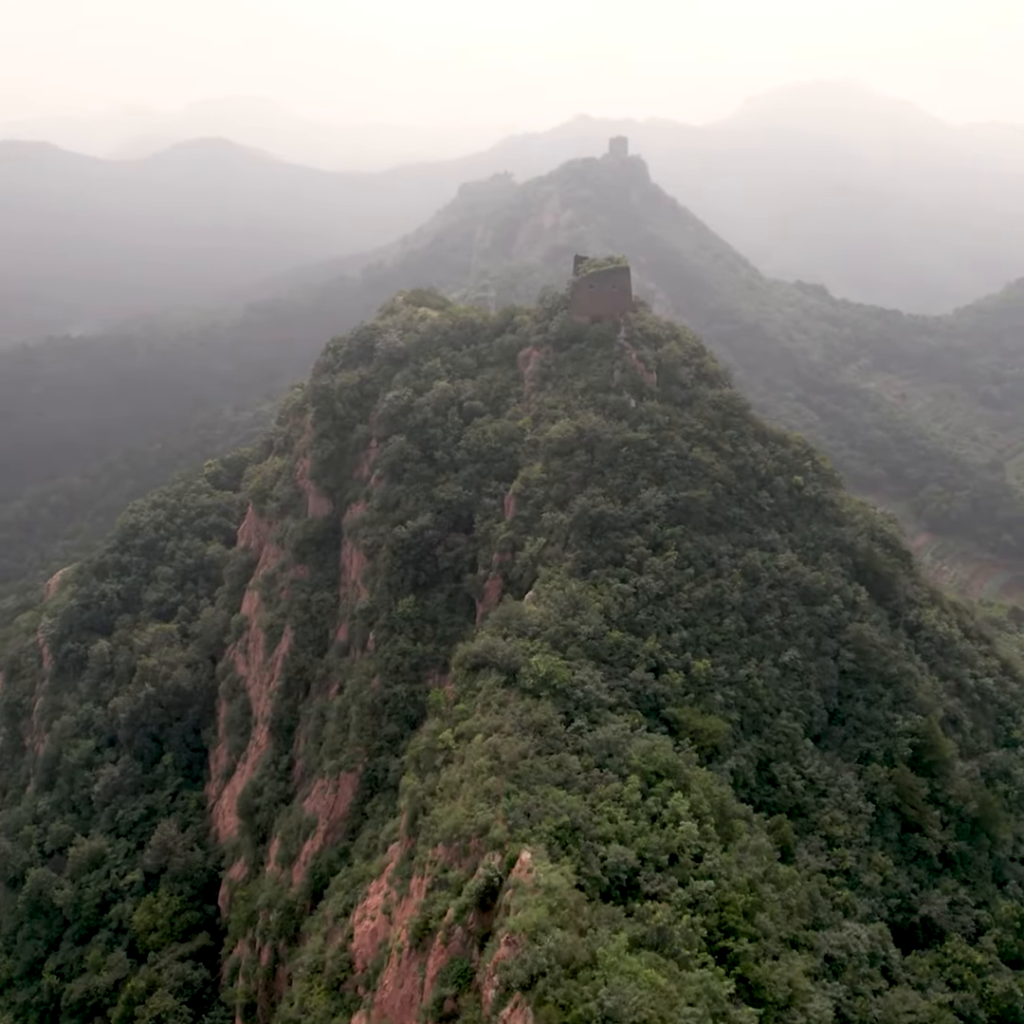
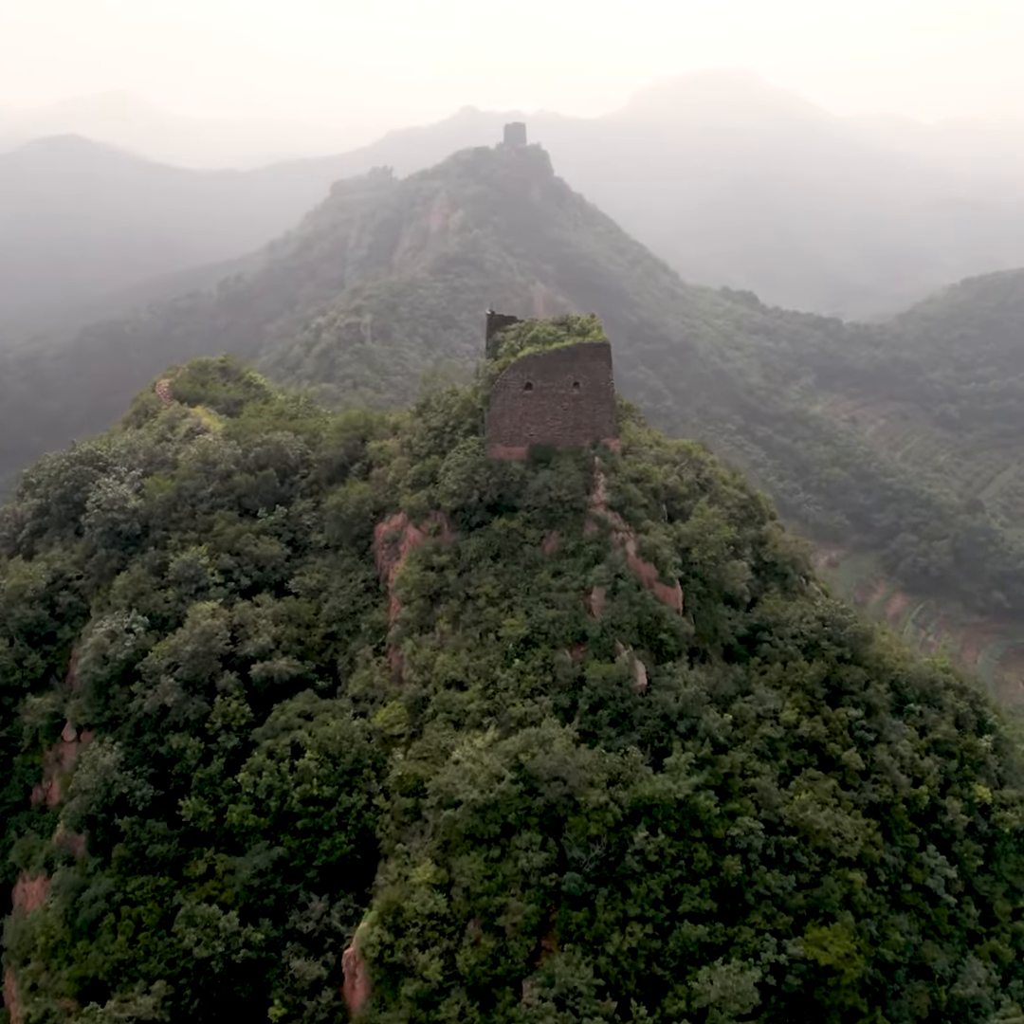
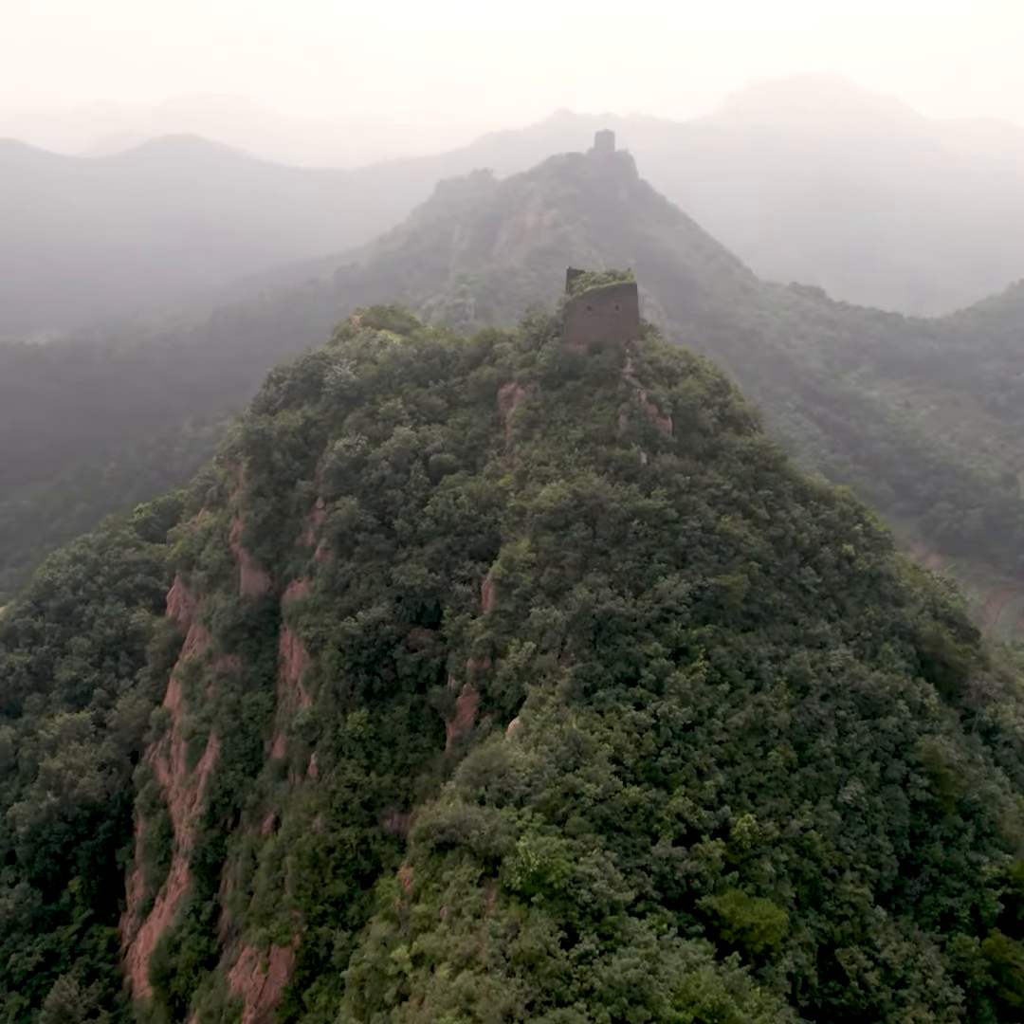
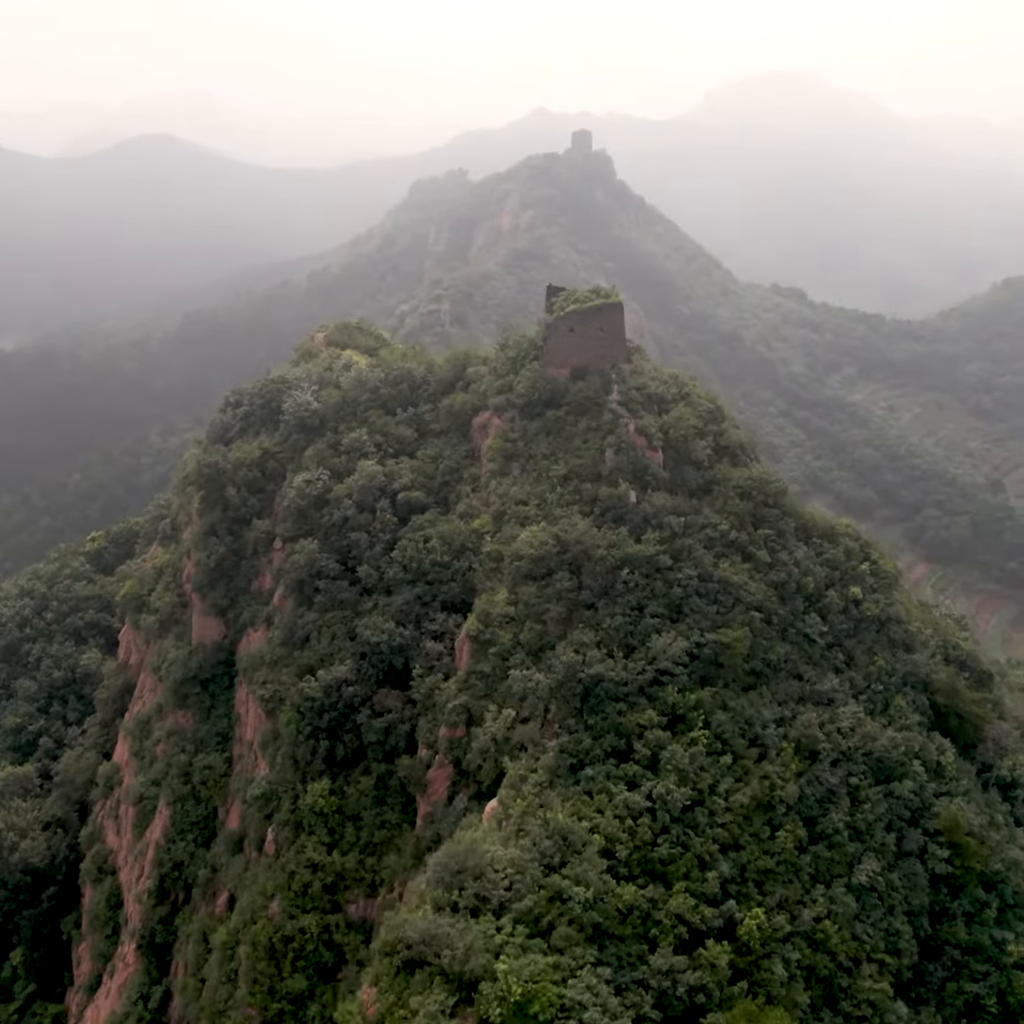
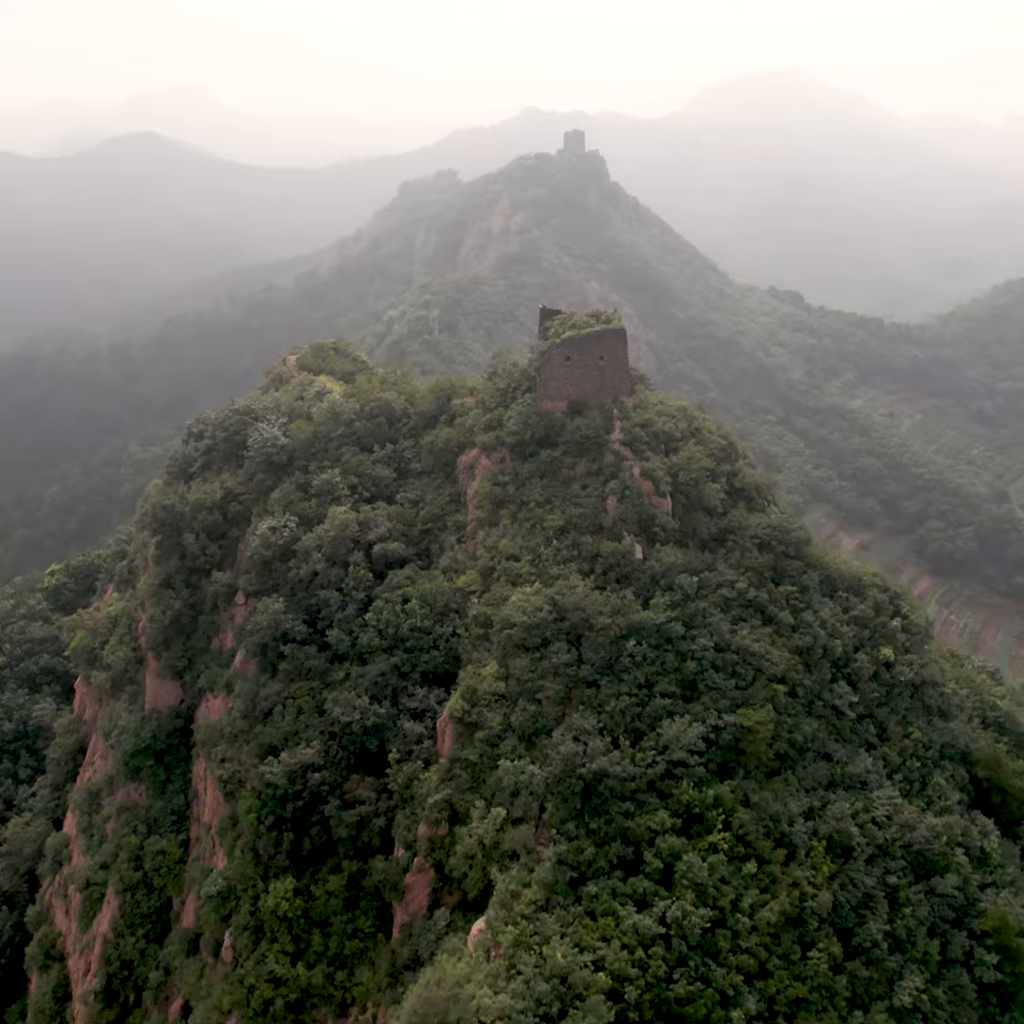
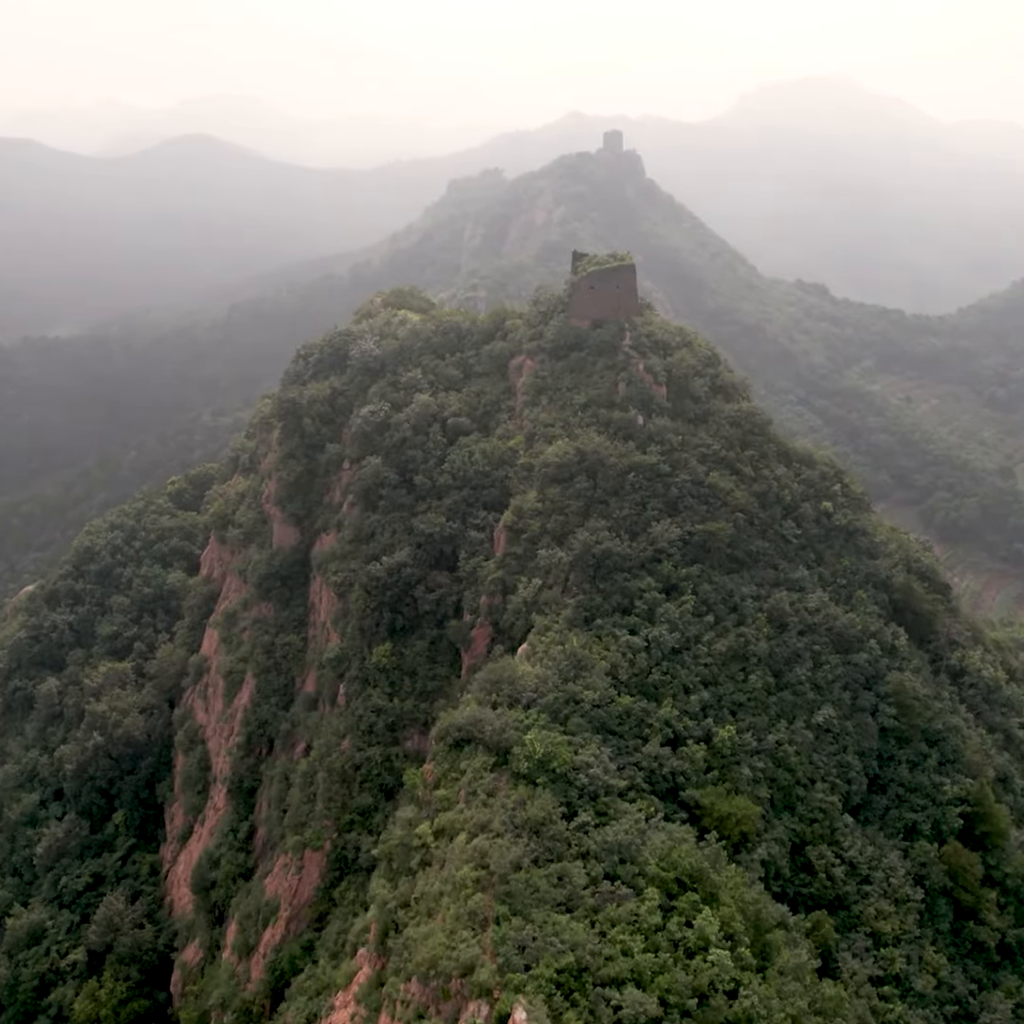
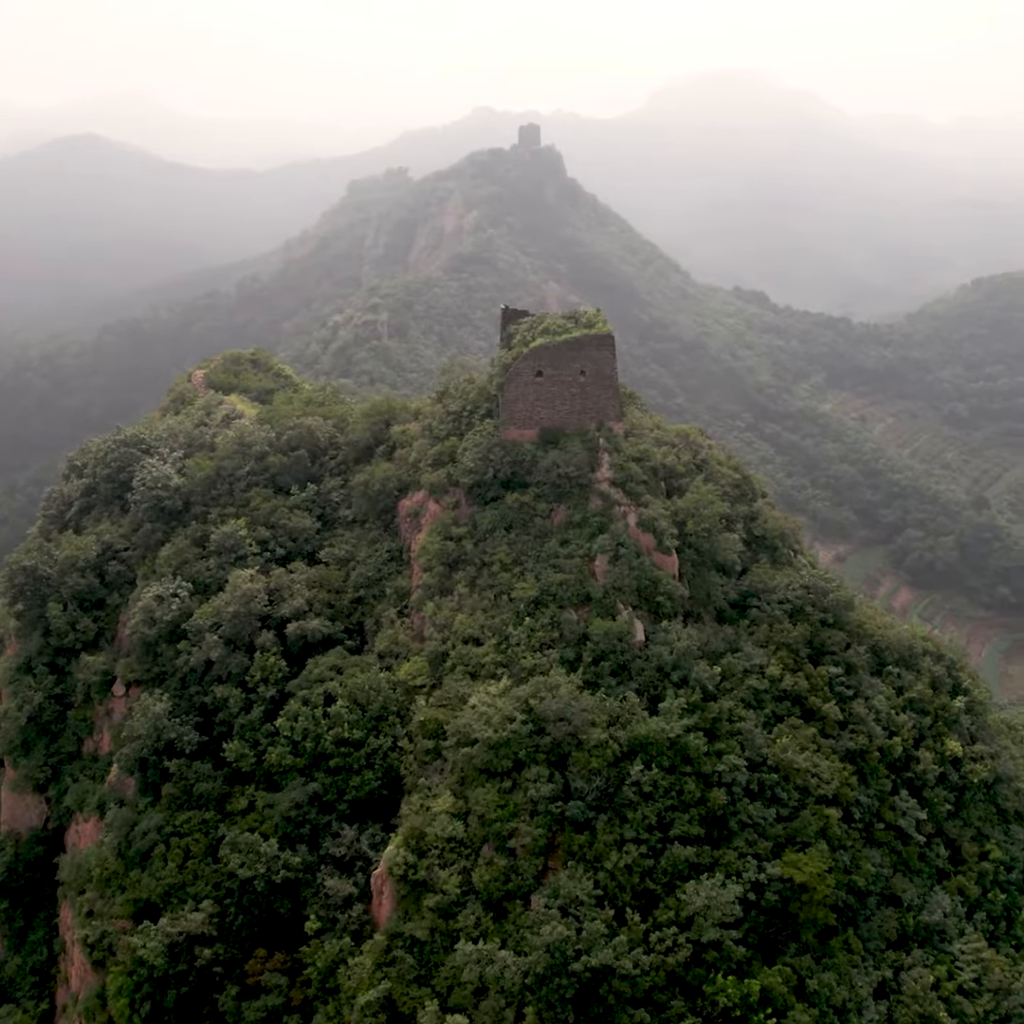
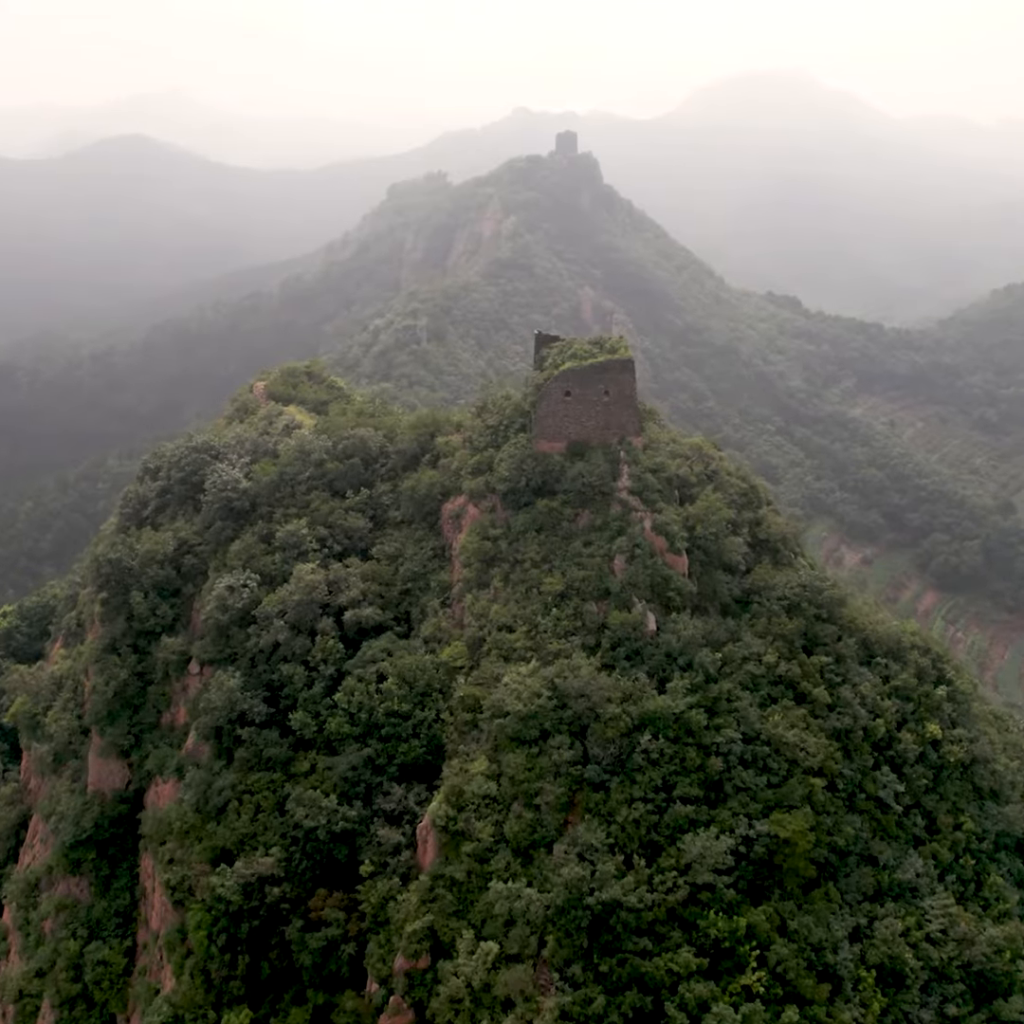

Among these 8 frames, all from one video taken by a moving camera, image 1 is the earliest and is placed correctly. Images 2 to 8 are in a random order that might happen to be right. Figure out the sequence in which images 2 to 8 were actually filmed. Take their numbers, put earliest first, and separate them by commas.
6, 3, 4, 5, 8, 7, 2
